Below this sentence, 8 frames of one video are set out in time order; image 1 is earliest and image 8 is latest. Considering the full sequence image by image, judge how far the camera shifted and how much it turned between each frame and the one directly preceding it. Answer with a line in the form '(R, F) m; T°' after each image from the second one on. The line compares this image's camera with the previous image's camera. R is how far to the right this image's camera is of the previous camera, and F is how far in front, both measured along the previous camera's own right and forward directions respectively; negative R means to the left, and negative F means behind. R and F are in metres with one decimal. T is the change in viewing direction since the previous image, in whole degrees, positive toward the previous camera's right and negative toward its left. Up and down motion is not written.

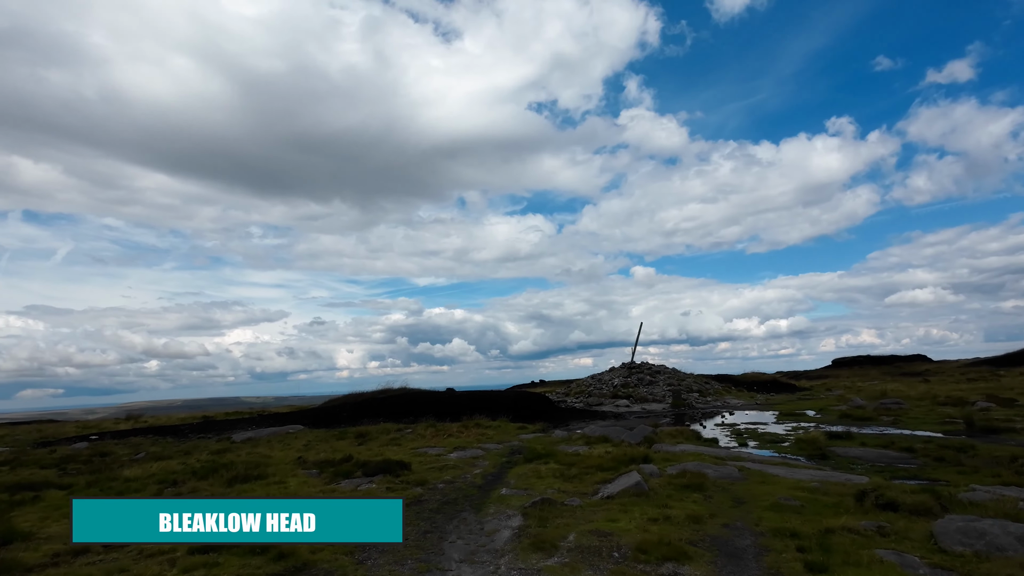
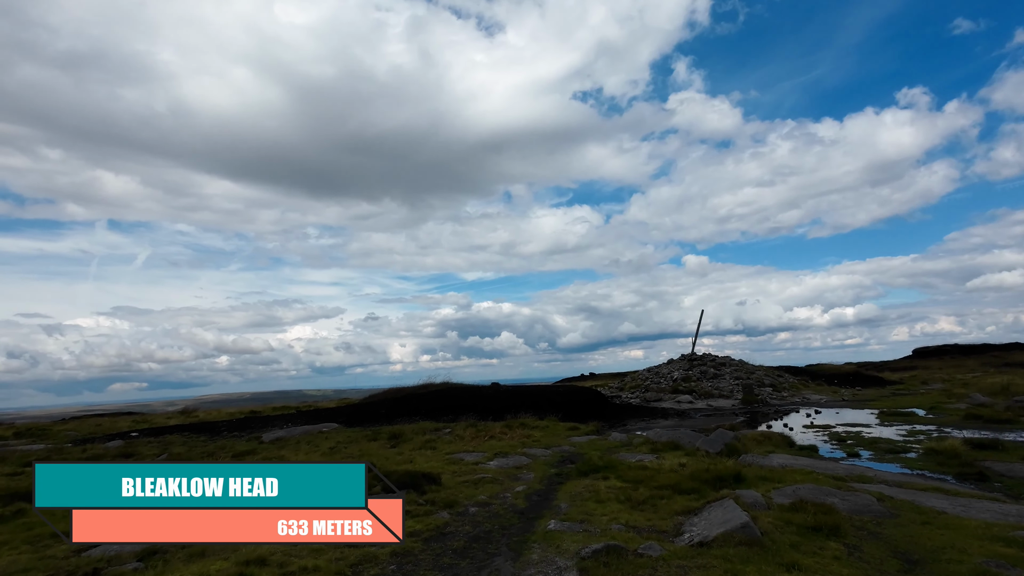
(0.0, +3.1) m; -6°
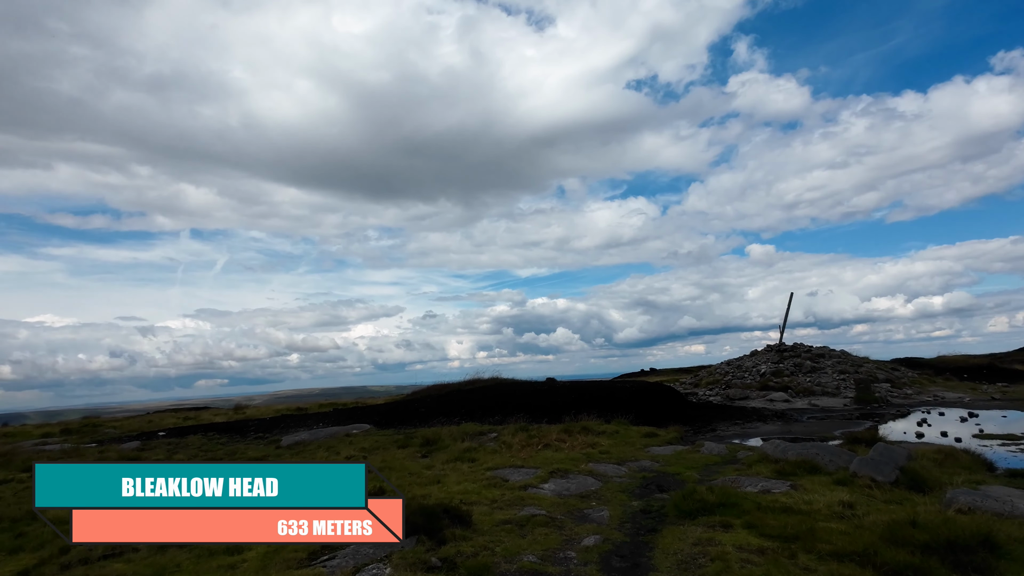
(-0.1, +4.6) m; -6°
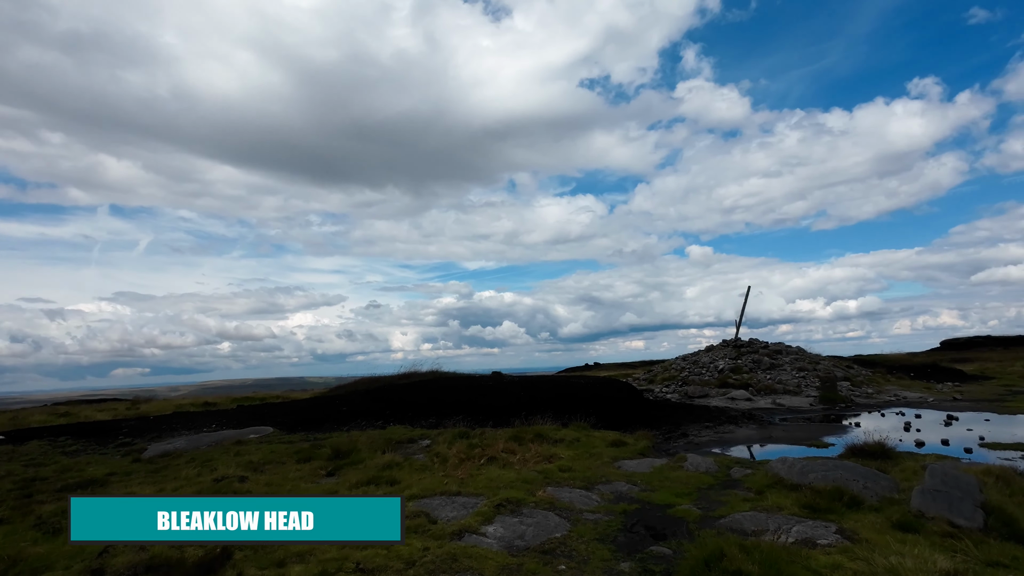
(+0.2, +3.9) m; +6°
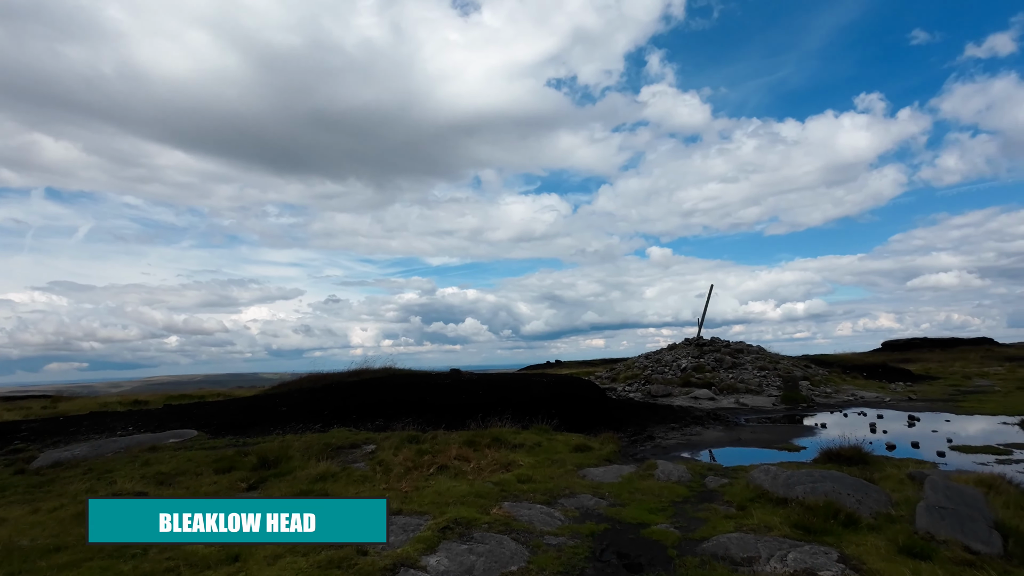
(+0.2, +1.5) m; +4°
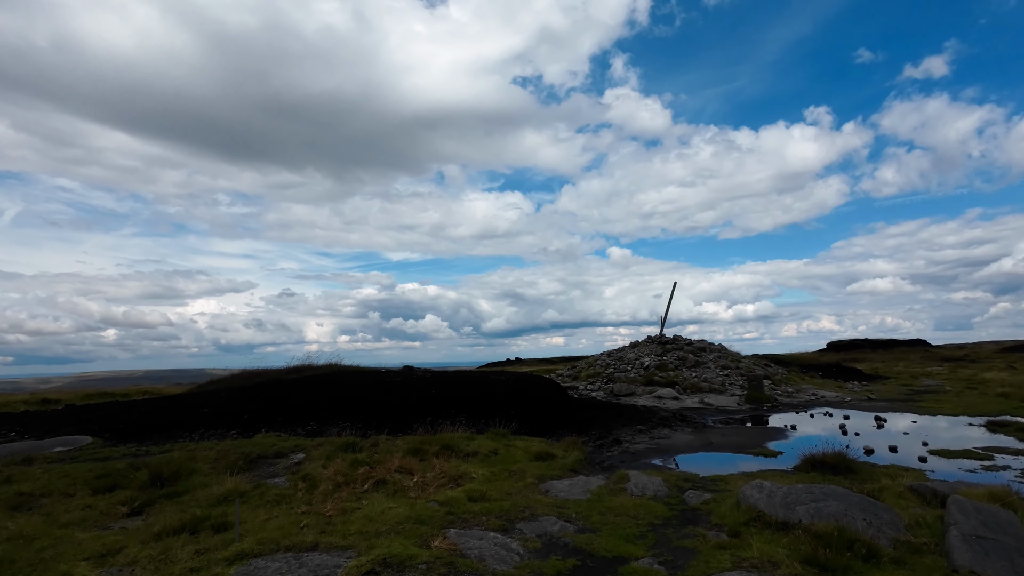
(+0.2, +1.8) m; +5°
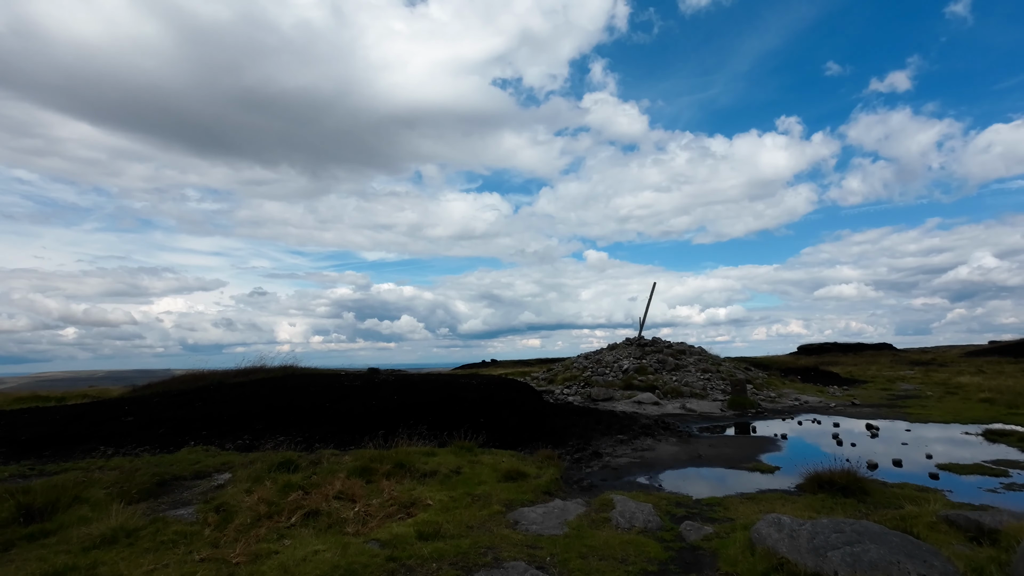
(+0.2, +1.8) m; +3°
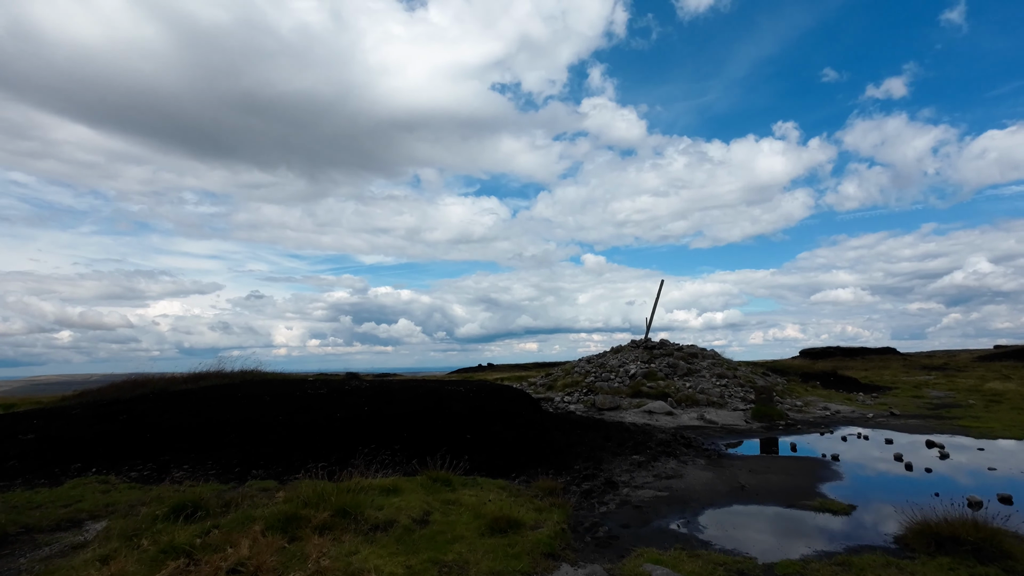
(+0.1, +3.1) m; 0°
